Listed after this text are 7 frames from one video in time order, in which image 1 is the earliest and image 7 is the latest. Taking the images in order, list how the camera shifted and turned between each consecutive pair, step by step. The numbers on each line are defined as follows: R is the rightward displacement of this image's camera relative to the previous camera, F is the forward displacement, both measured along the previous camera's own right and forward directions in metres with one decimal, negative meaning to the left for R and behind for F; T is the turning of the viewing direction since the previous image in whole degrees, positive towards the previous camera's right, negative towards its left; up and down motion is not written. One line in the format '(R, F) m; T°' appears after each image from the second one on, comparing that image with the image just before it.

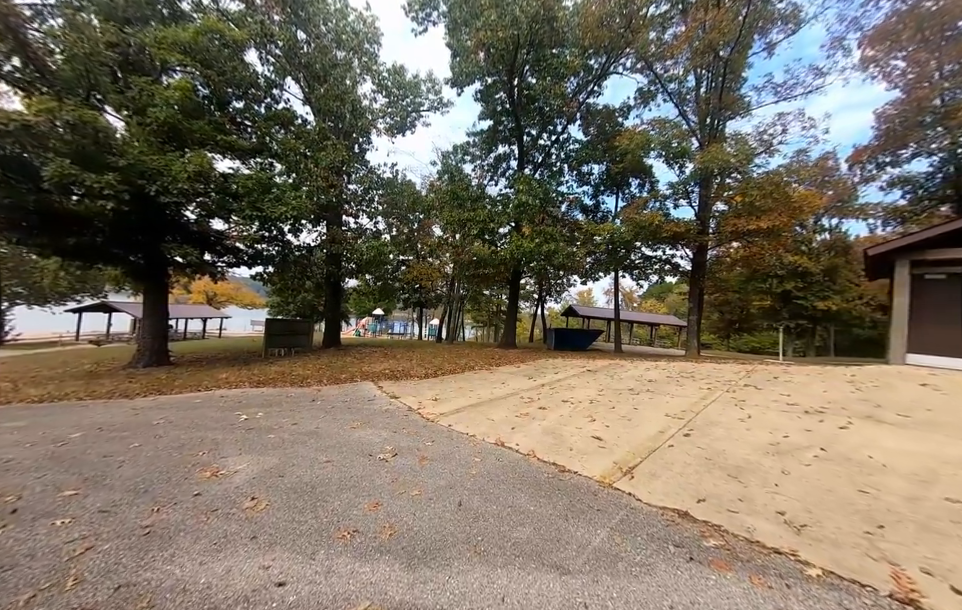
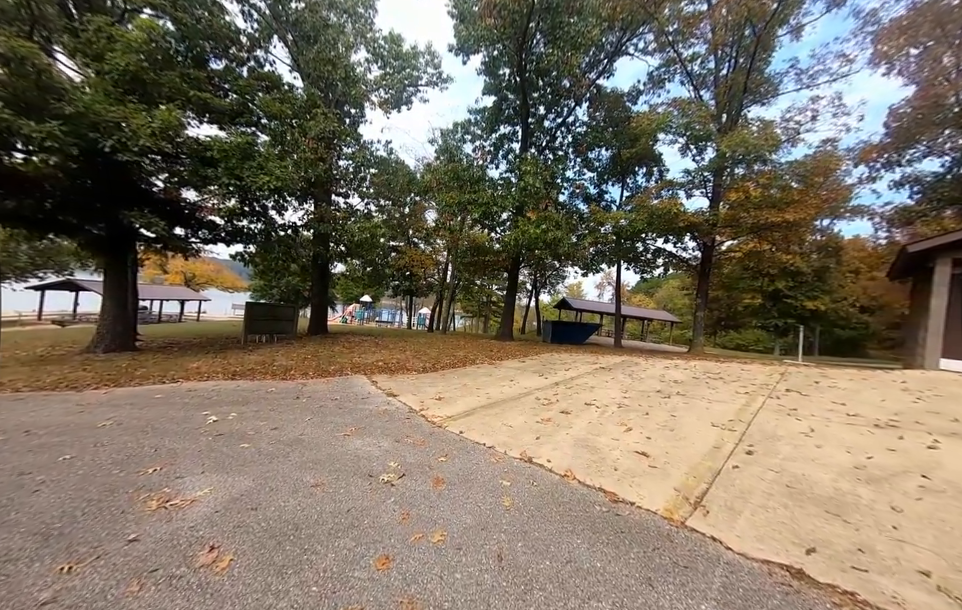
(-0.4, +0.8) m; +2°
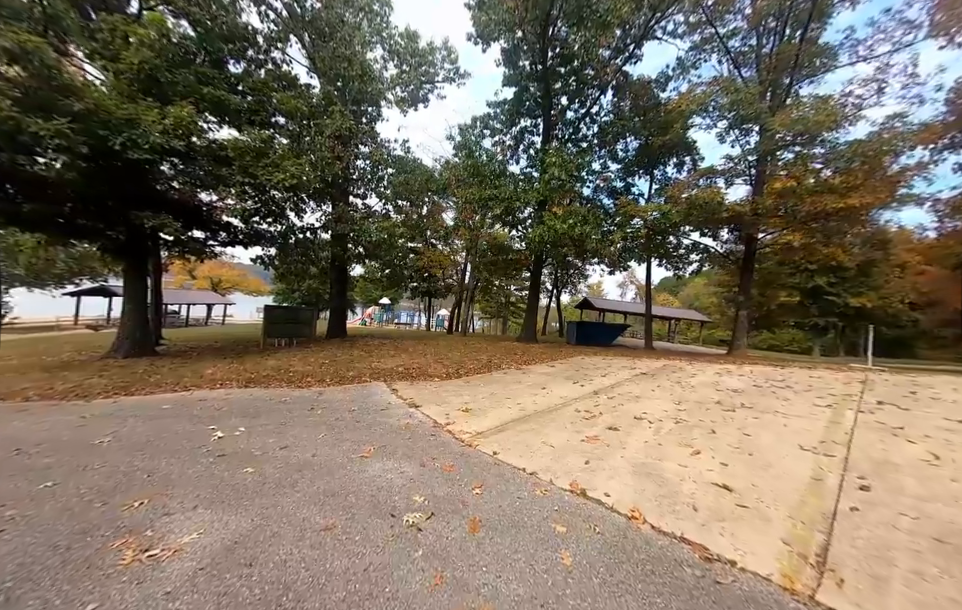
(-0.2, +0.6) m; -3°
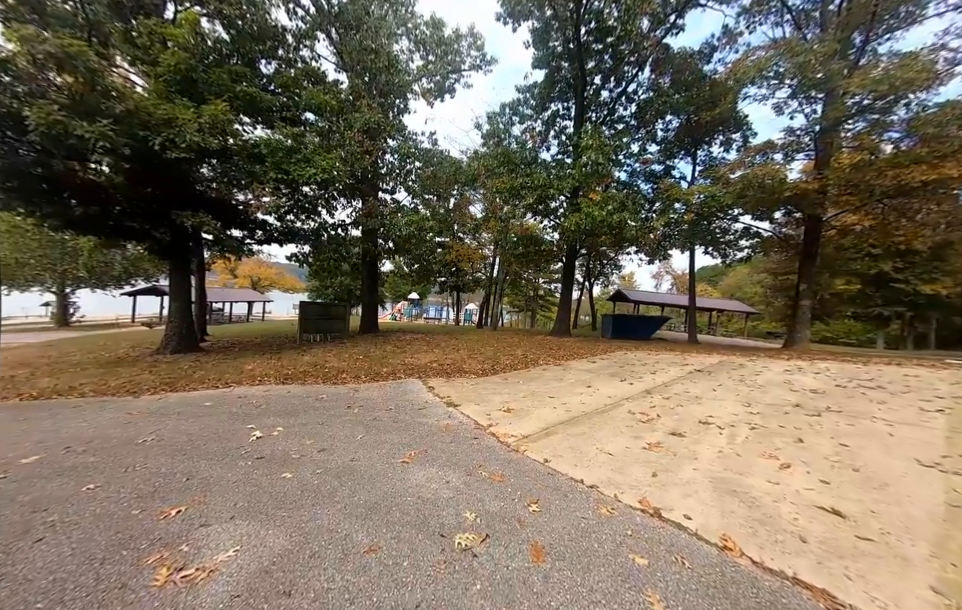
(-0.2, +0.4) m; -5°
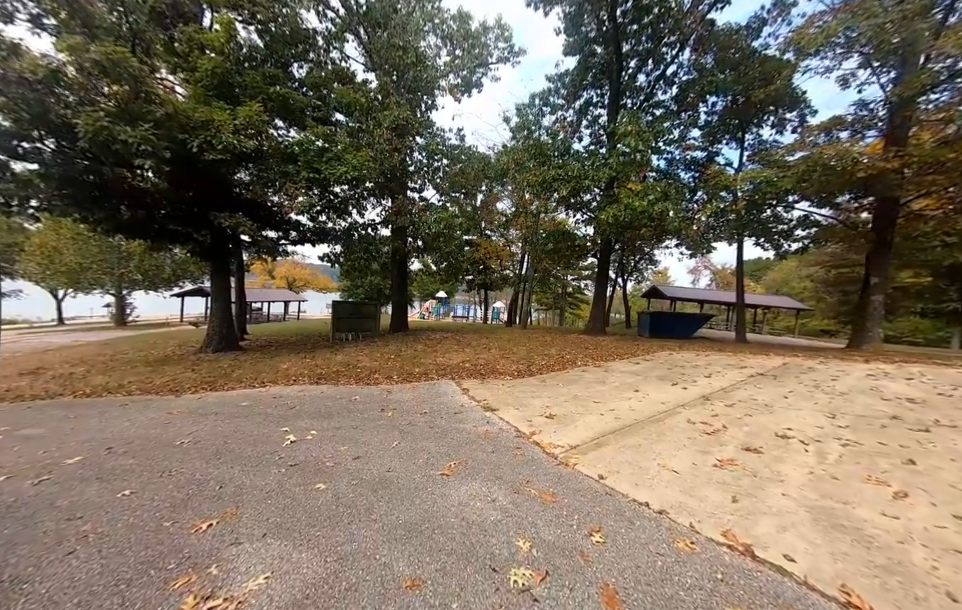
(-0.2, +0.3) m; -5°
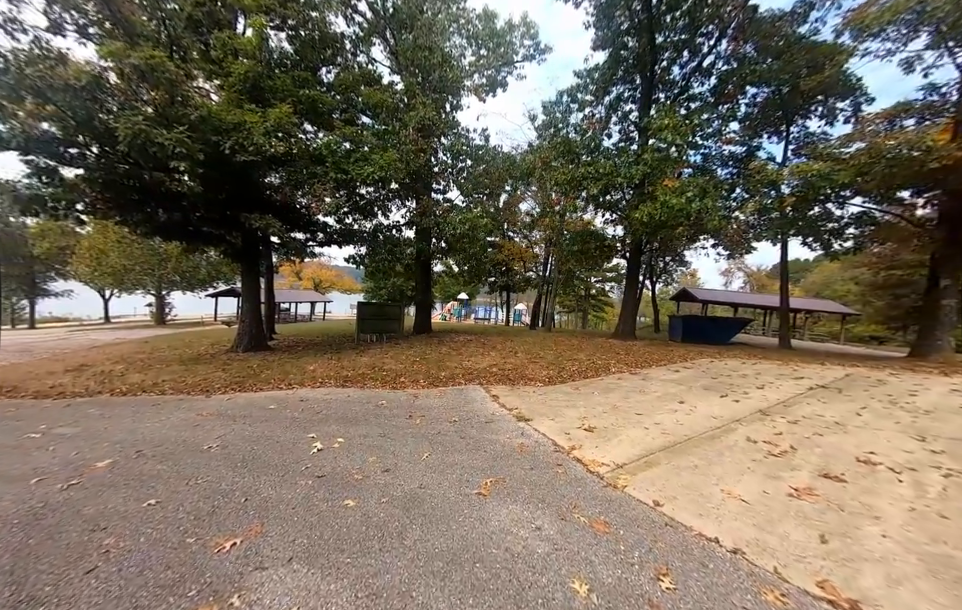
(-0.2, +0.2) m; -4°
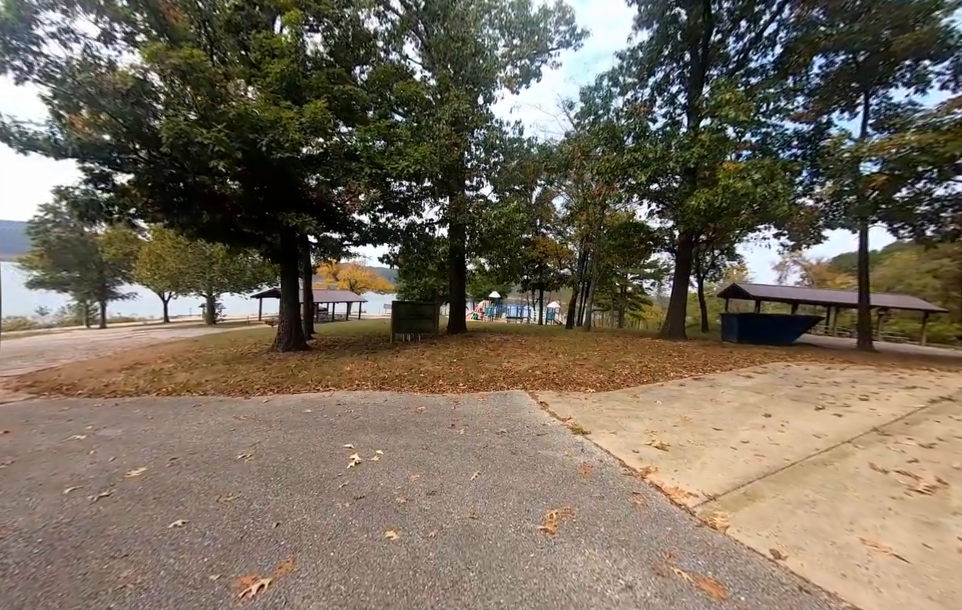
(-0.2, +0.4) m; -5°
